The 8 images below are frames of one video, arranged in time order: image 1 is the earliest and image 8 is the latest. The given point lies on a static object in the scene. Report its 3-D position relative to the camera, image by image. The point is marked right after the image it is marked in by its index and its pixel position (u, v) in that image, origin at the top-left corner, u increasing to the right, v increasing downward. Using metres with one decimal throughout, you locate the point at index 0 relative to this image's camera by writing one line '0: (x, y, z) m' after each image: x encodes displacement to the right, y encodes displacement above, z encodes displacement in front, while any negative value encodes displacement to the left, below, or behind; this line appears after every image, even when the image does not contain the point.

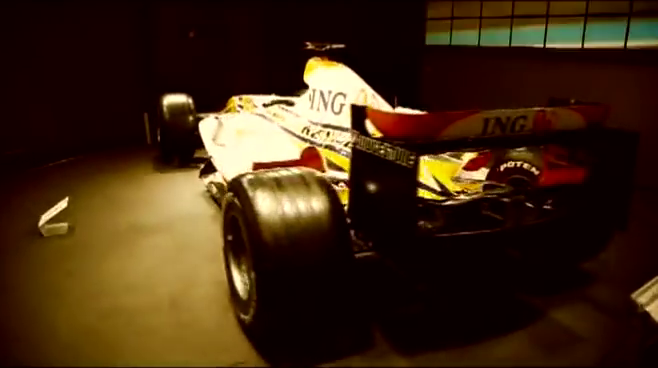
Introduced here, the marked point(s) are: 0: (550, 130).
0: (+0.7, +0.2, +1.8) m
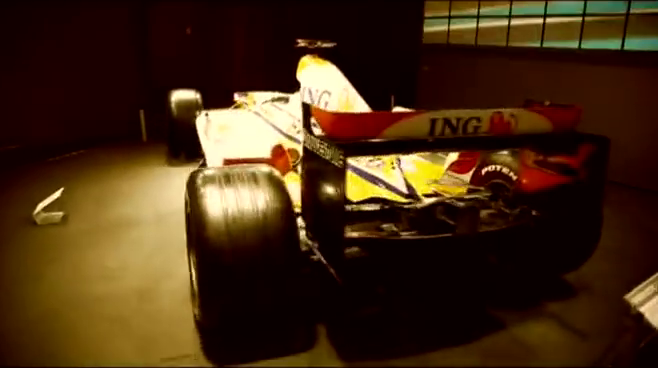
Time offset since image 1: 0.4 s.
0: (+0.5, +0.1, +1.7) m
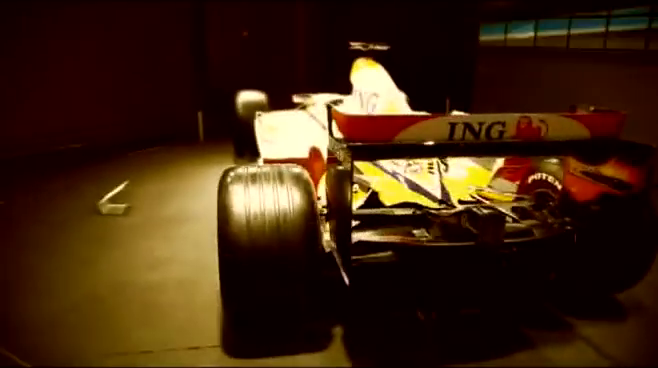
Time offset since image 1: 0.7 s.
0: (+0.6, +0.1, +1.6) m
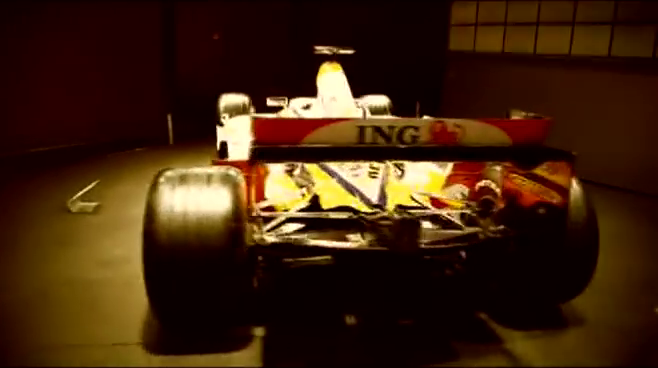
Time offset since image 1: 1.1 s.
0: (+0.4, +0.1, +1.6) m
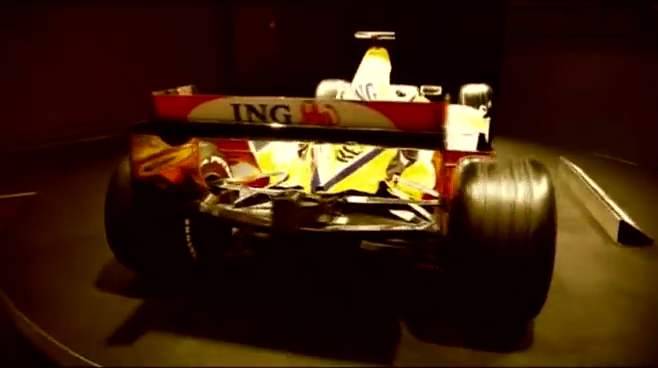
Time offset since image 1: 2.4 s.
0: (0.0, +0.2, +1.6) m
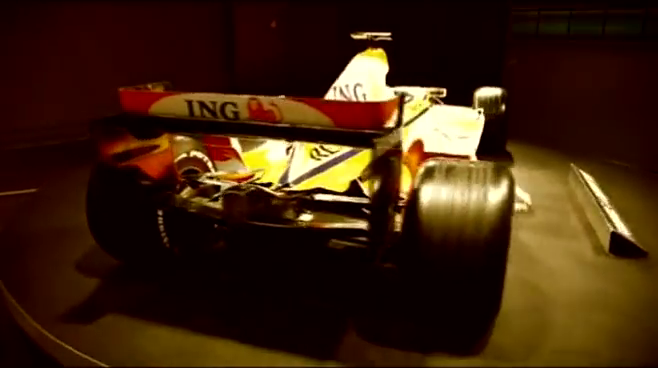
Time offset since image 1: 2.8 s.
0: (-0.1, +0.2, +1.6) m
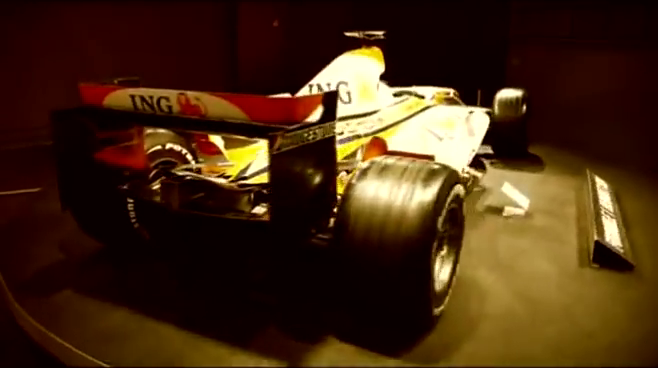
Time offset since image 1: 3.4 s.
0: (-0.4, +0.2, +1.7) m
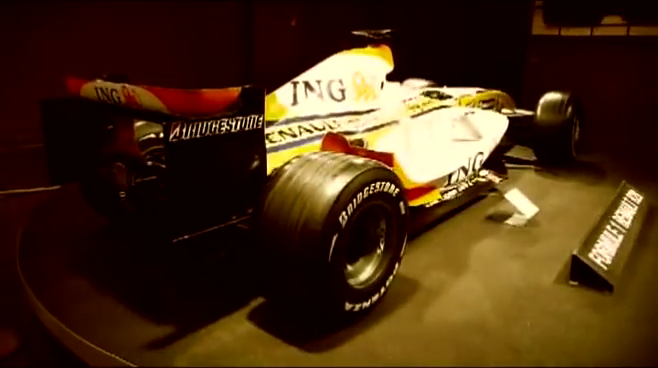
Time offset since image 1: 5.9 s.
0: (-0.6, +0.2, +1.8) m
